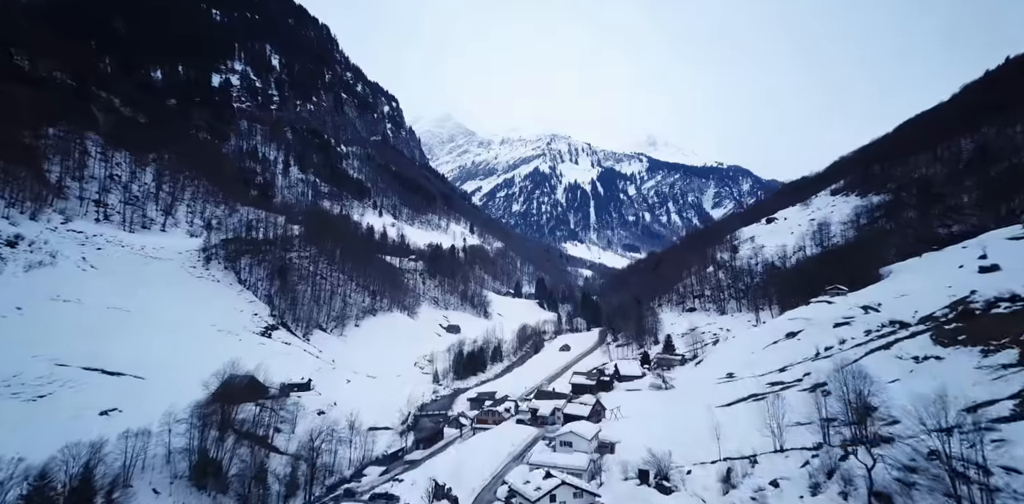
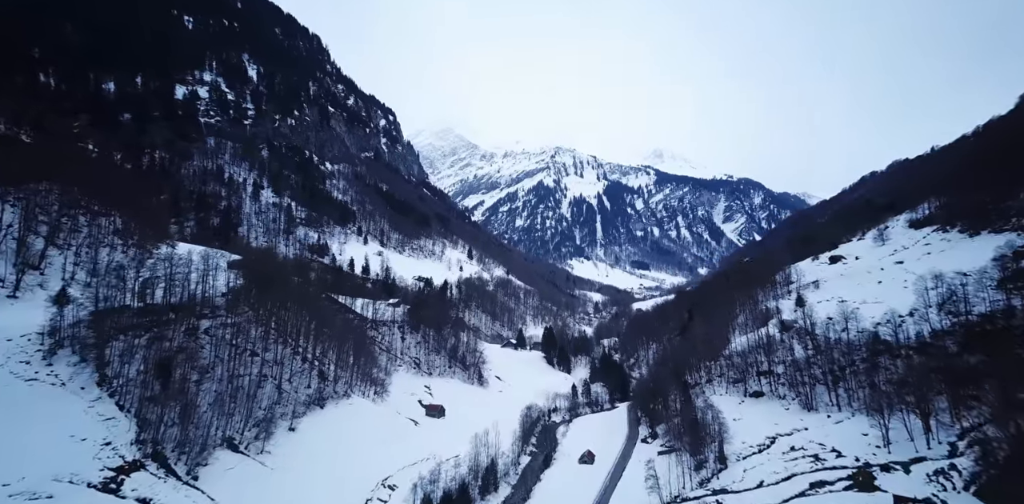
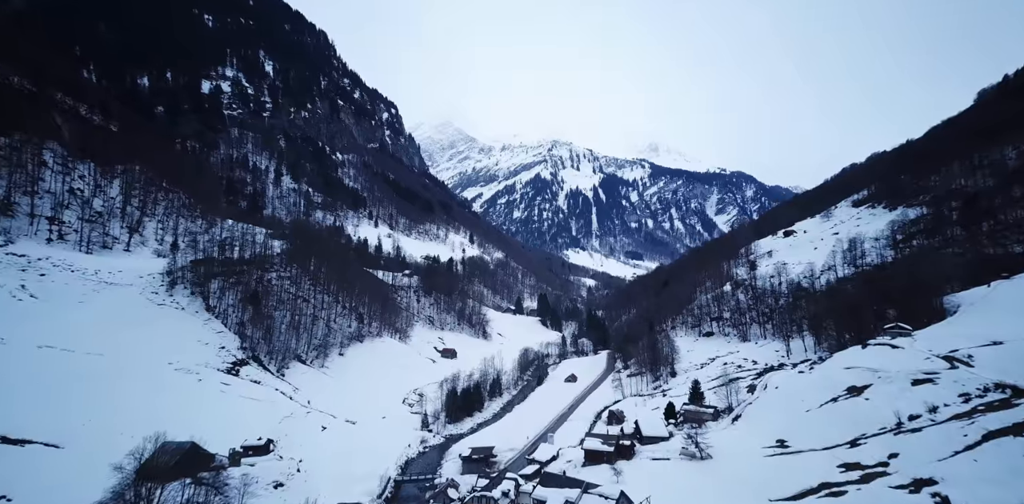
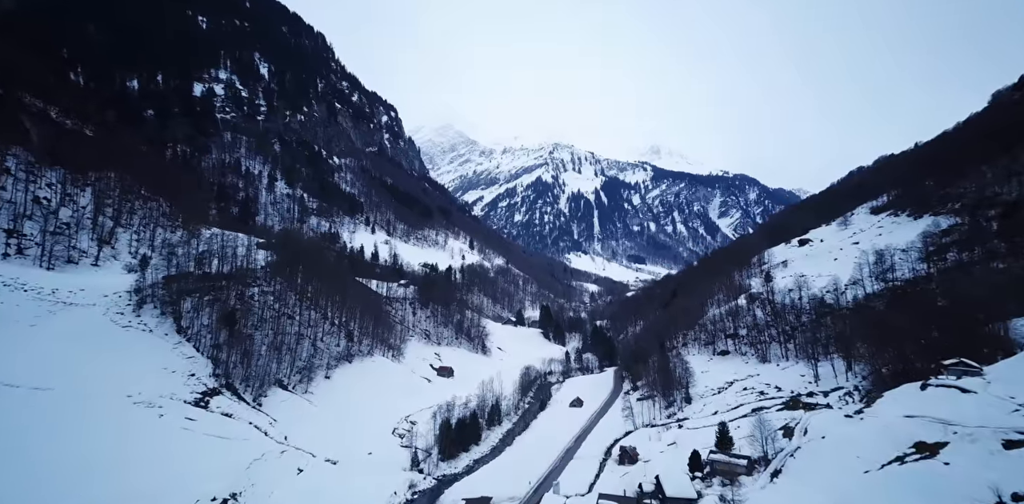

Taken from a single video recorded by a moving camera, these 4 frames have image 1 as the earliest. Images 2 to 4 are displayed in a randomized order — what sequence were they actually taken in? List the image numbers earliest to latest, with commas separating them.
3, 4, 2
